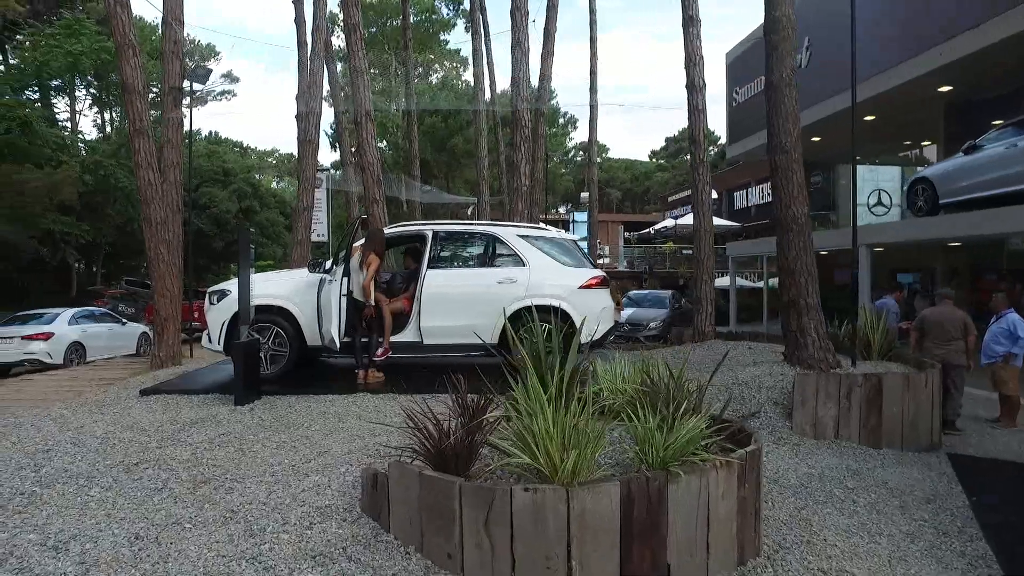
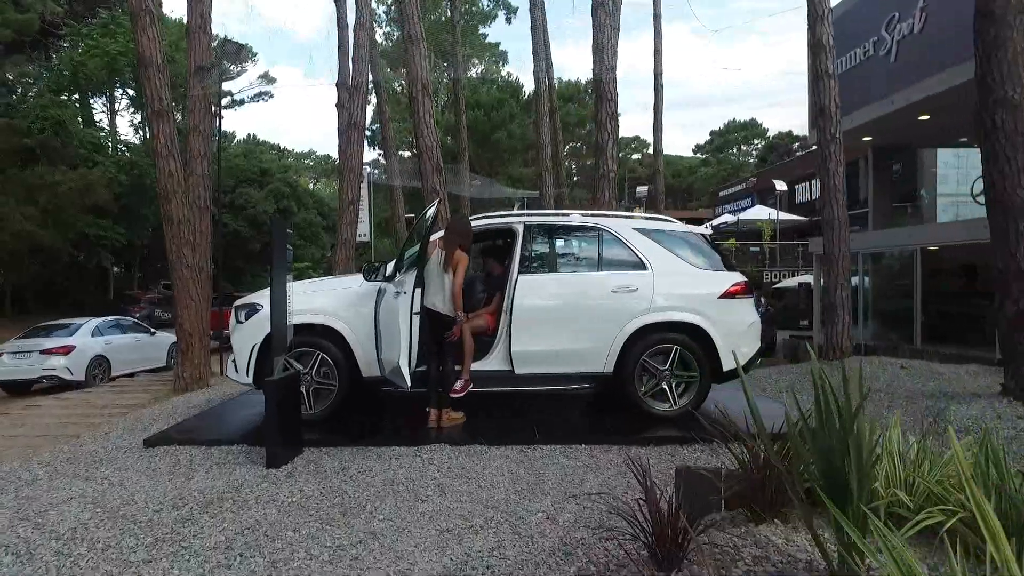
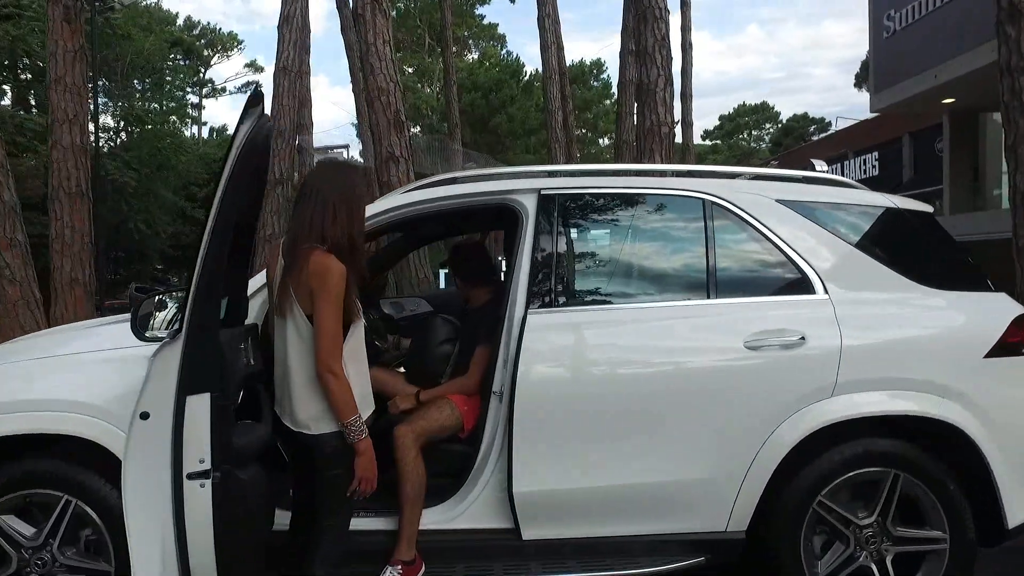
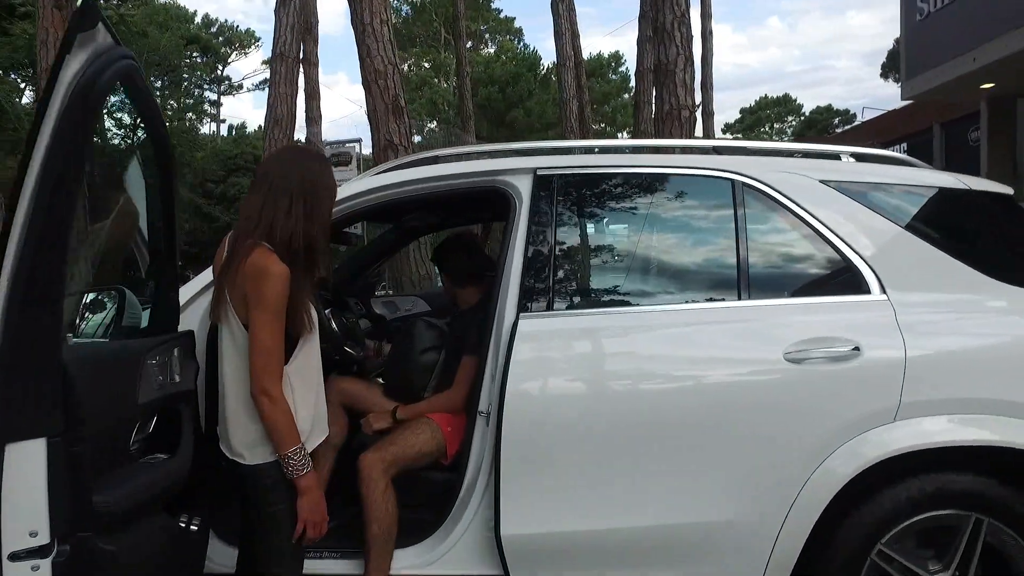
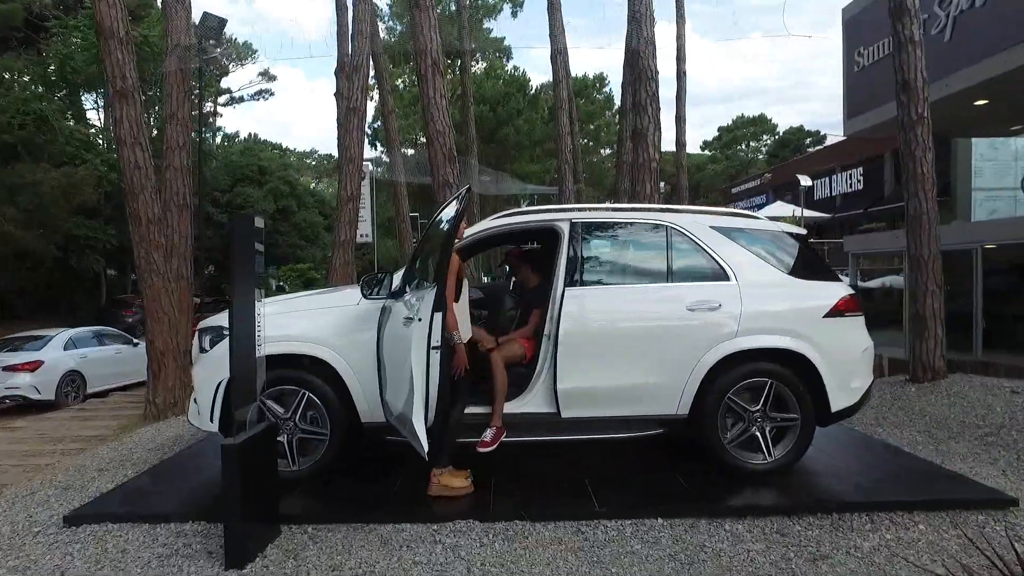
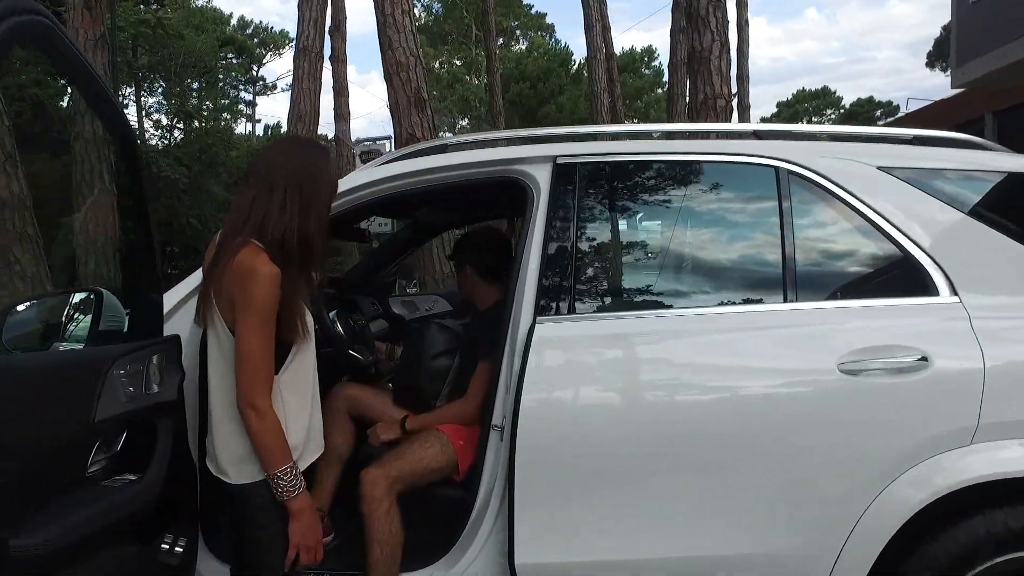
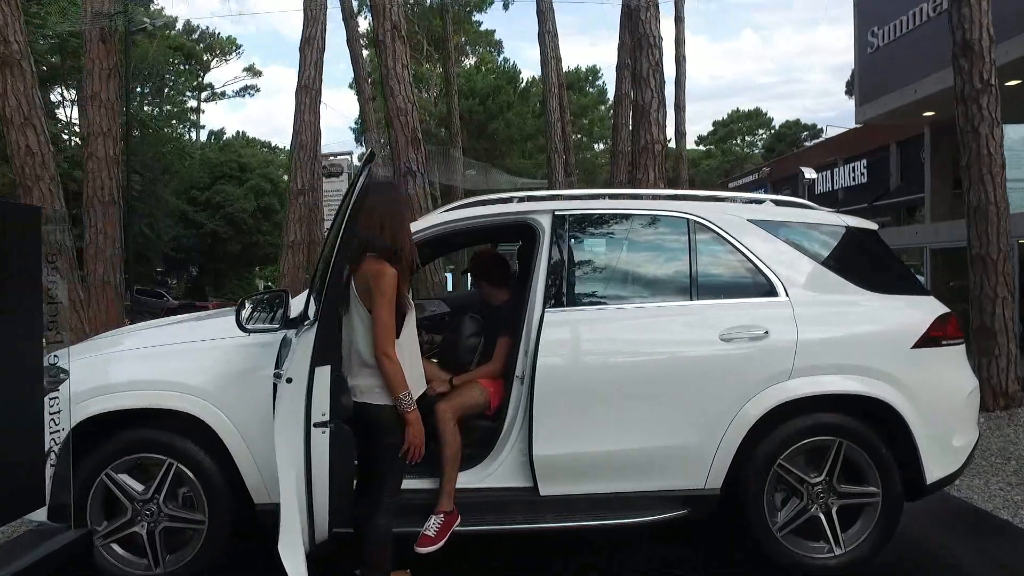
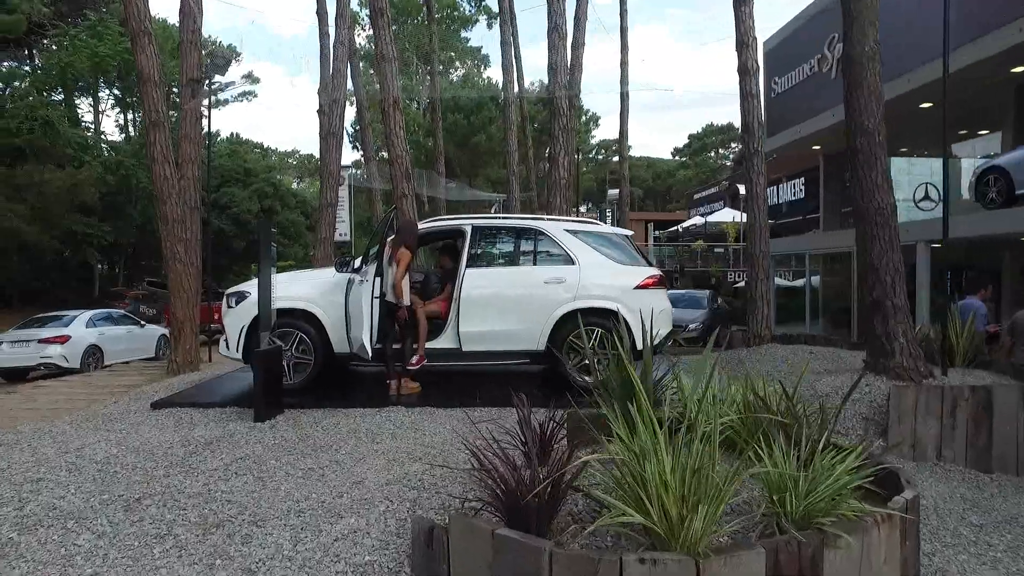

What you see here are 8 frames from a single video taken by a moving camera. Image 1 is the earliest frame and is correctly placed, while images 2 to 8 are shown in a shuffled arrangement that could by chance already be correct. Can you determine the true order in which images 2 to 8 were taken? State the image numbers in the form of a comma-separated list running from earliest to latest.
8, 2, 5, 7, 3, 4, 6
